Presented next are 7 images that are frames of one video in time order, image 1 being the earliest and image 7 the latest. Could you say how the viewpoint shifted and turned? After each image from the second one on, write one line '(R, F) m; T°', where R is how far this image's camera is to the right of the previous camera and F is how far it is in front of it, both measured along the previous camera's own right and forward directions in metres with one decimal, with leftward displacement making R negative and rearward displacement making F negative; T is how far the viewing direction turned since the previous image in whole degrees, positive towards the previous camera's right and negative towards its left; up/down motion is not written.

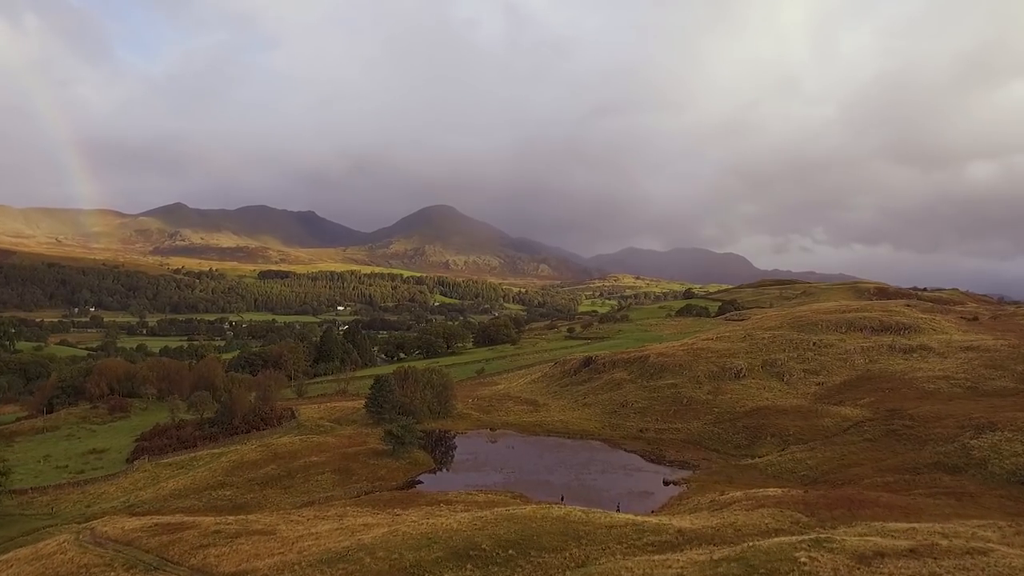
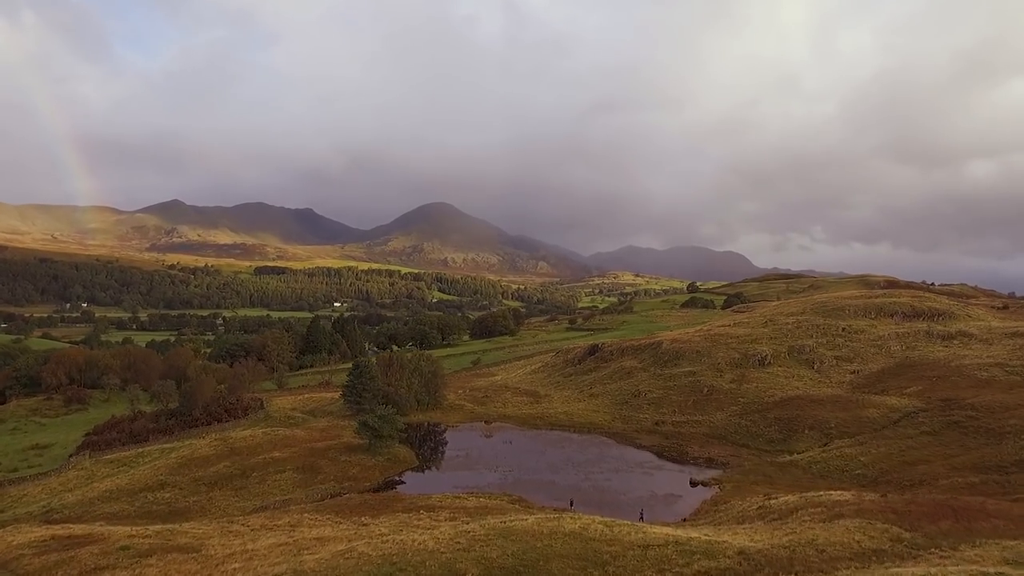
(+0.1, +12.5) m; 0°
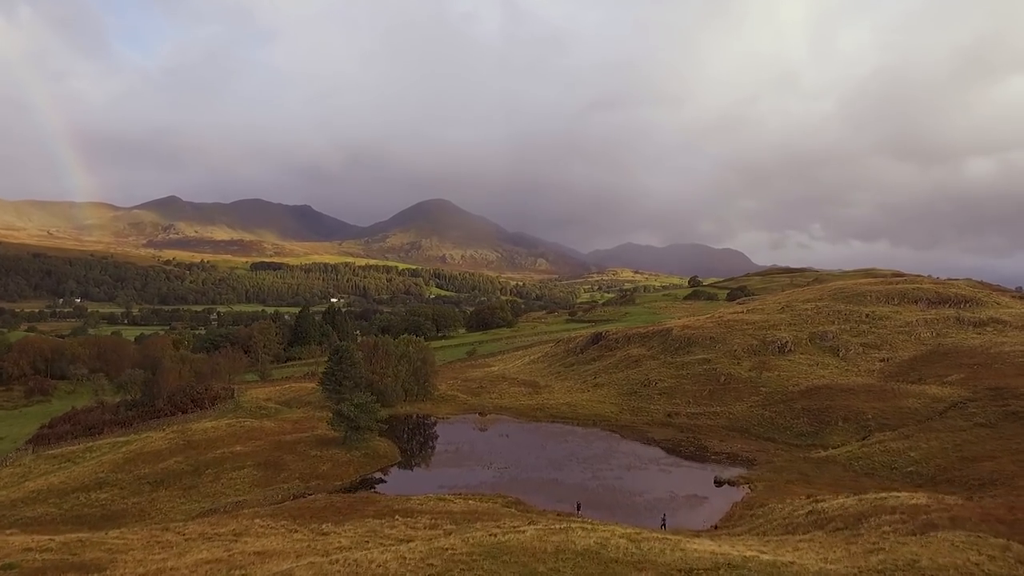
(+0.2, +9.0) m; 0°
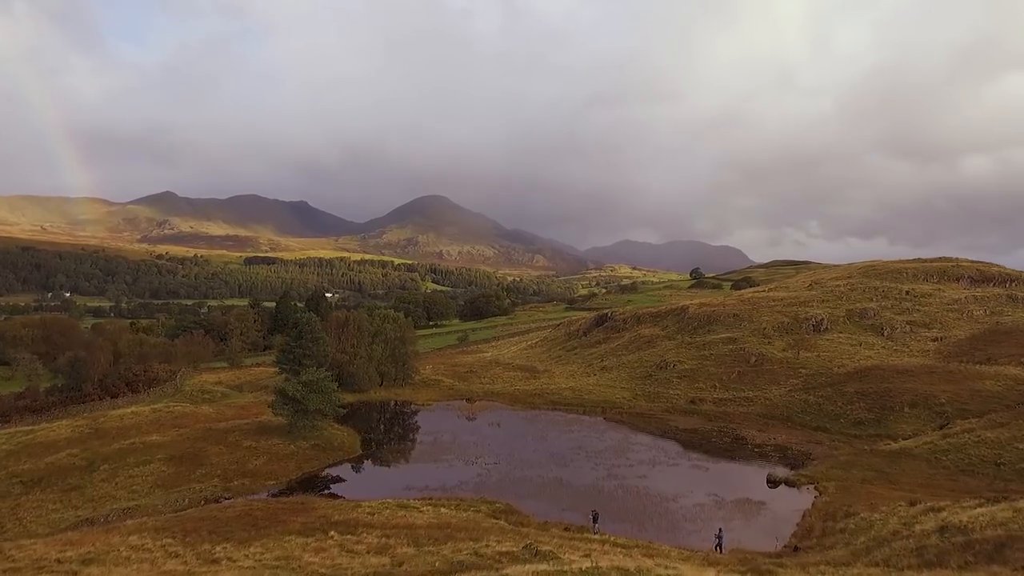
(+0.3, +13.1) m; 0°
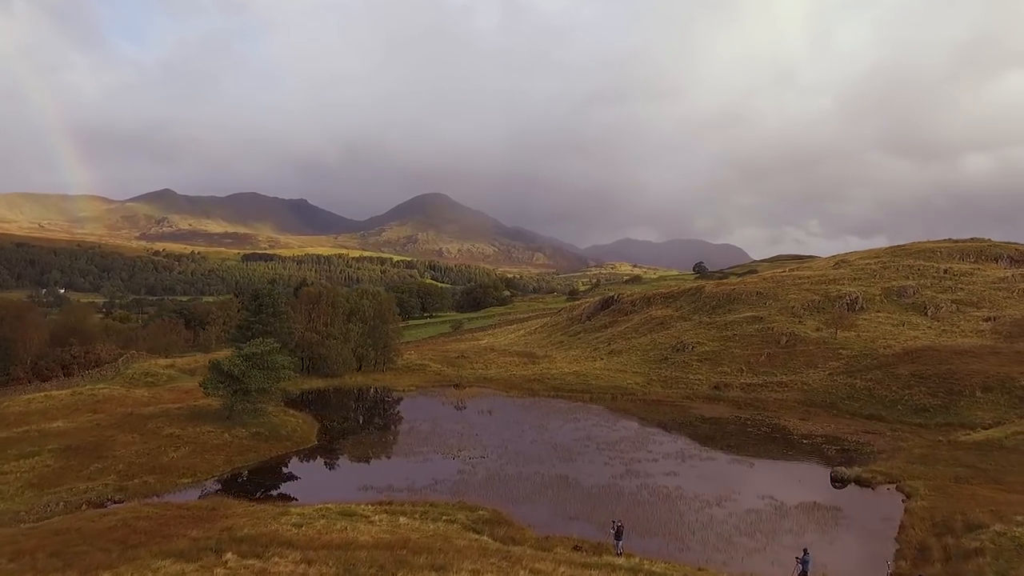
(+0.4, +9.6) m; 0°
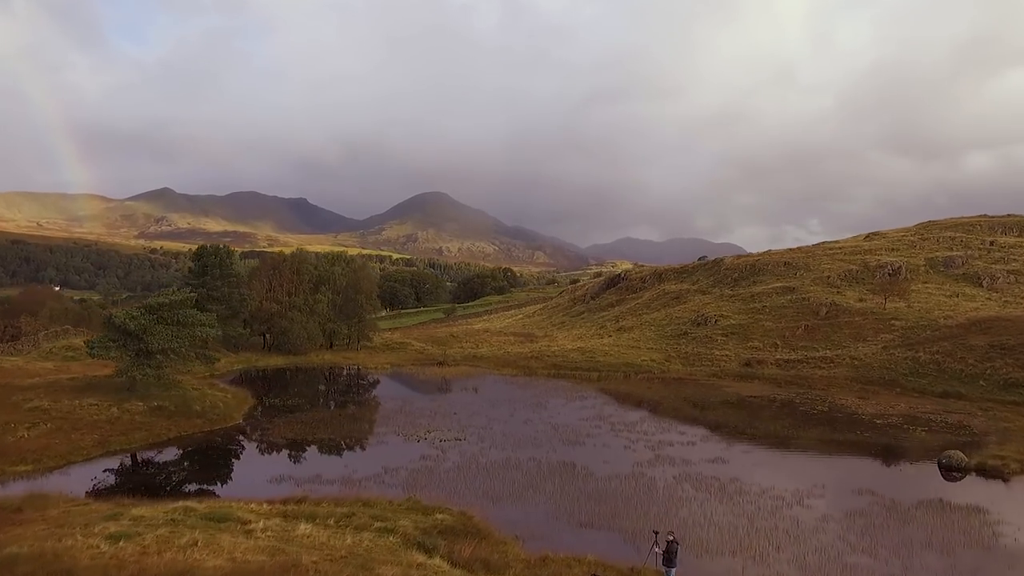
(+0.5, +9.4) m; 0°
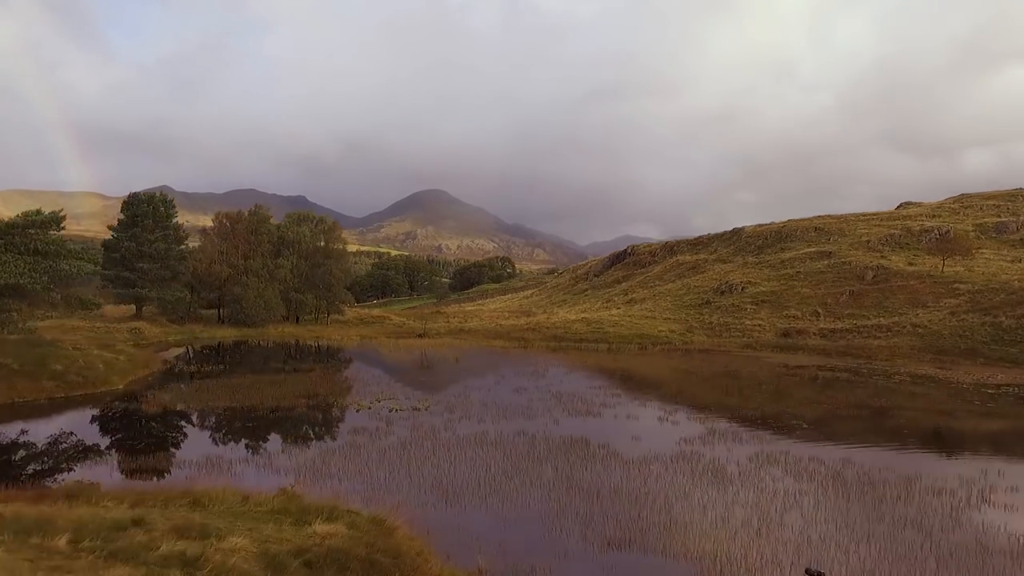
(+0.4, +8.2) m; 0°
